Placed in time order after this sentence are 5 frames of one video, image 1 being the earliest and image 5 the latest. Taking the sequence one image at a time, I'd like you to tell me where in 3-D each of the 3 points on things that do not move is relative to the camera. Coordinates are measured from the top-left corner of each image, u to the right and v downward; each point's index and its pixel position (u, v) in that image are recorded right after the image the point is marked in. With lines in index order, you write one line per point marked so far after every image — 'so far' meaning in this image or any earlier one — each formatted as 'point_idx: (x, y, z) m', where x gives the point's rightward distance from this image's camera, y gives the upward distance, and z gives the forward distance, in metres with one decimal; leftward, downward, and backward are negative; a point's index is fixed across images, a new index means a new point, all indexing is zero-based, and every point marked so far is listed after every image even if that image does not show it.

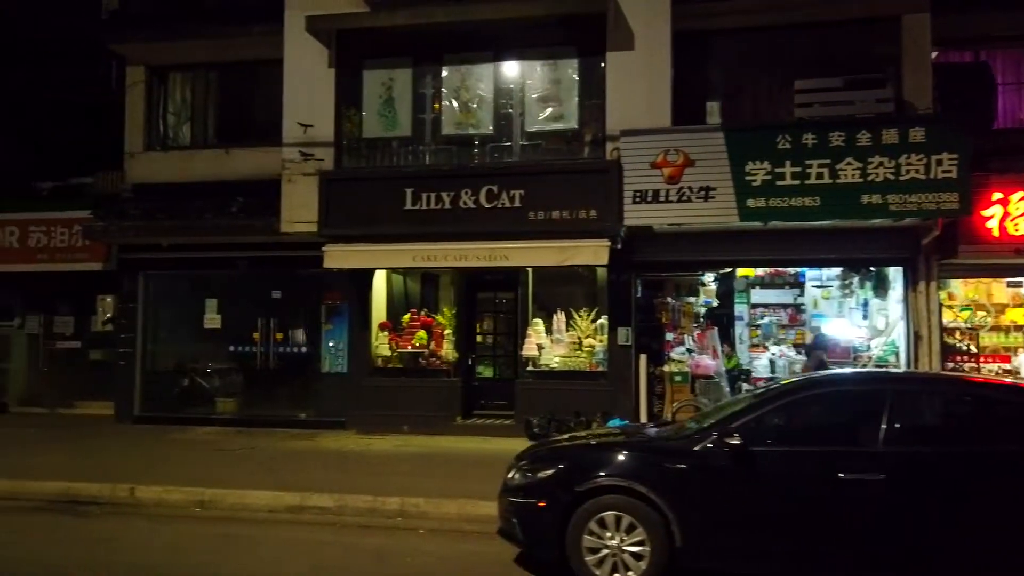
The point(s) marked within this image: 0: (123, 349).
0: (-7.6, -1.2, +14.4) m
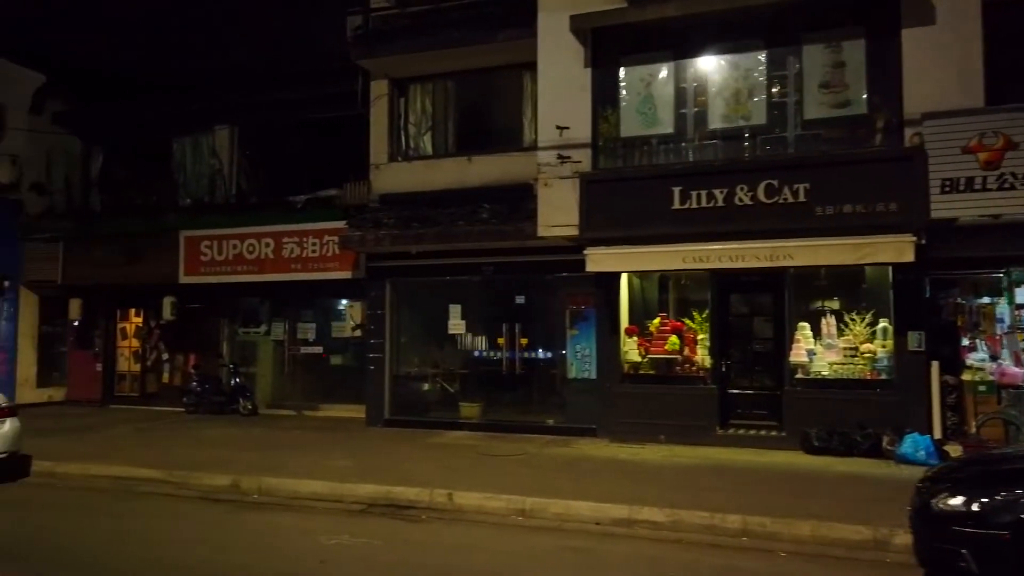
0: (-2.8, -1.3, +14.9) m
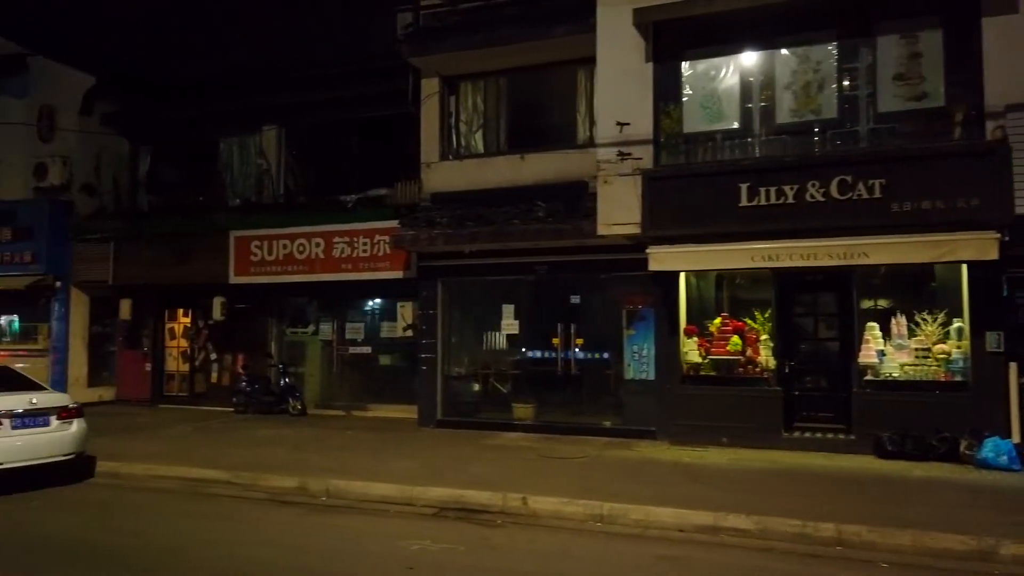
0: (-1.7, -1.3, +14.8) m
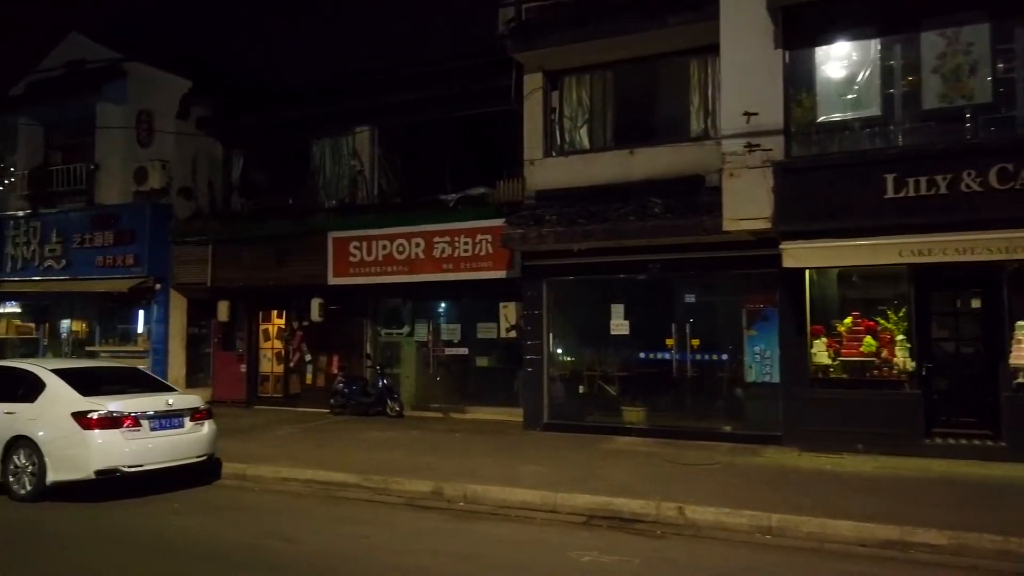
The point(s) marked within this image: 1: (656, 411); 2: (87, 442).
0: (+0.4, -1.3, +14.4) m
1: (+2.6, -2.3, +13.6) m
2: (-5.1, -1.8, +8.9) m
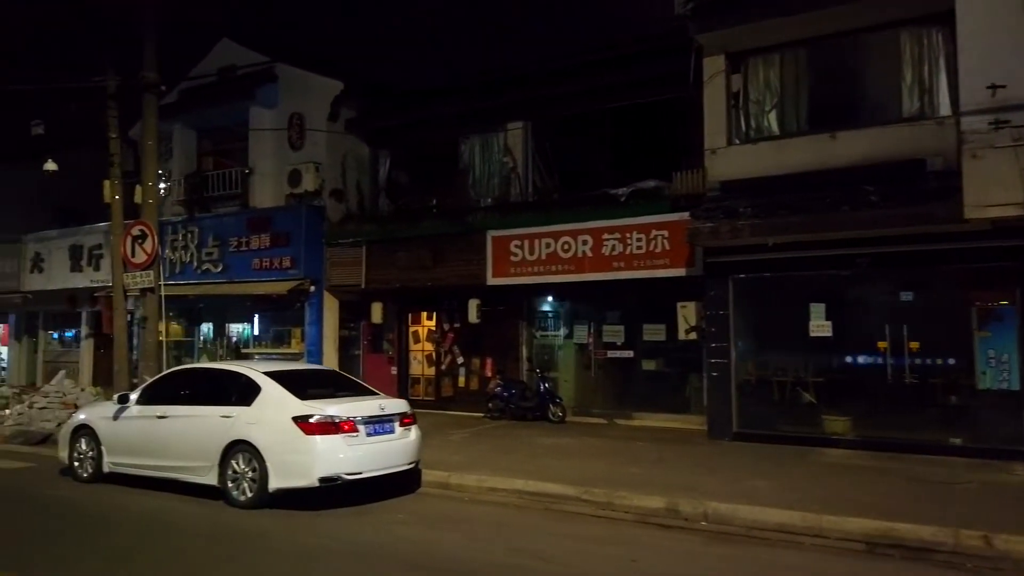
0: (+3.7, -1.3, +13.4) m
1: (+5.9, -2.2, +12.4) m
2: (-2.3, -1.8, +8.5) m
